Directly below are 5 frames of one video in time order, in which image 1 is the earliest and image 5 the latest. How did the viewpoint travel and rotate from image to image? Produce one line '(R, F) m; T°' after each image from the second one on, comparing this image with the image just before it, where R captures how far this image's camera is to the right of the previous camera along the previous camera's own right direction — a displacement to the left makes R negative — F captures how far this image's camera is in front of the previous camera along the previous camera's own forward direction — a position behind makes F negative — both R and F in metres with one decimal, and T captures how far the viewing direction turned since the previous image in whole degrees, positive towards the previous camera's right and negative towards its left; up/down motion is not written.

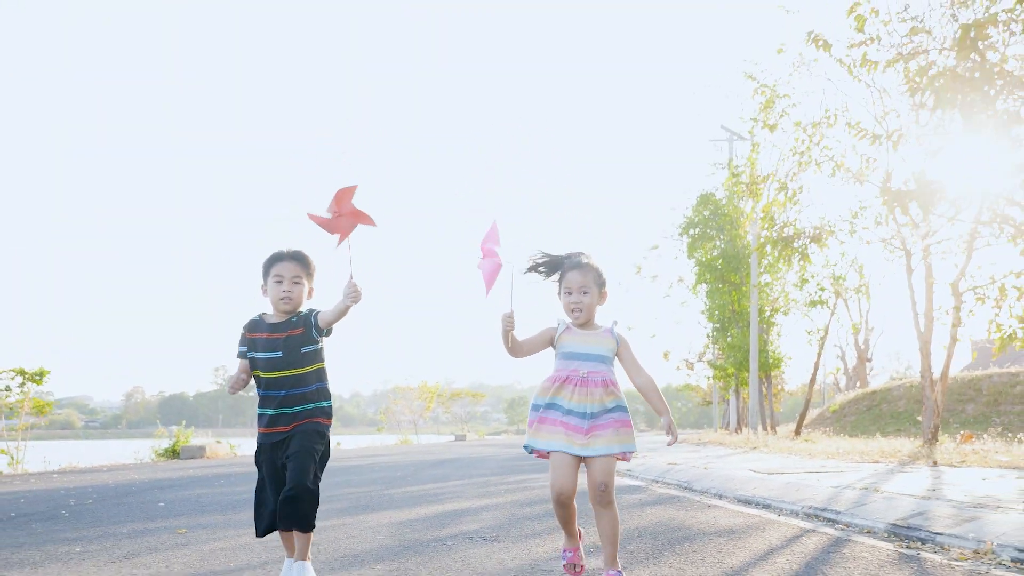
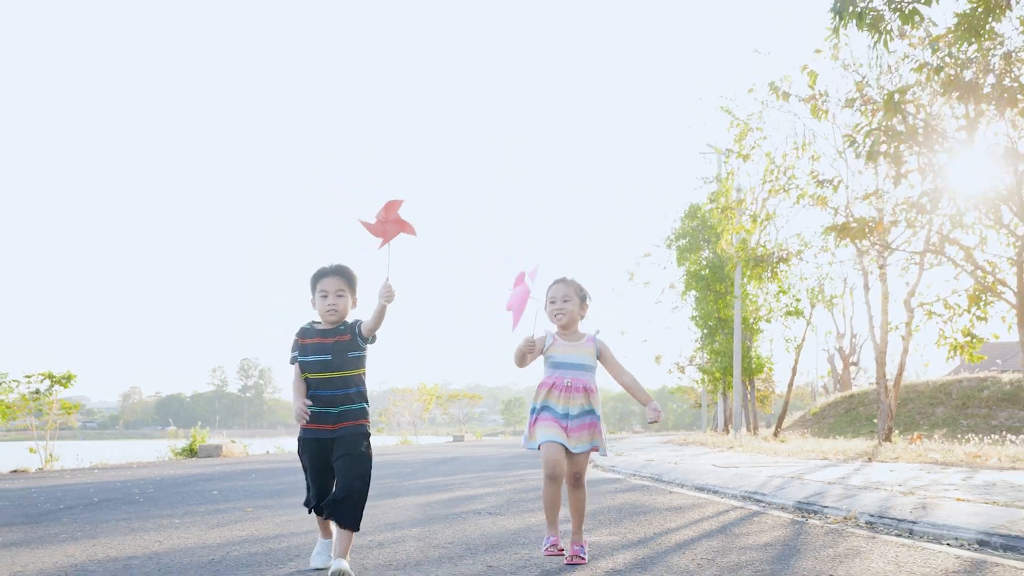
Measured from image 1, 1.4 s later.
(0.0, -1.5) m; 0°
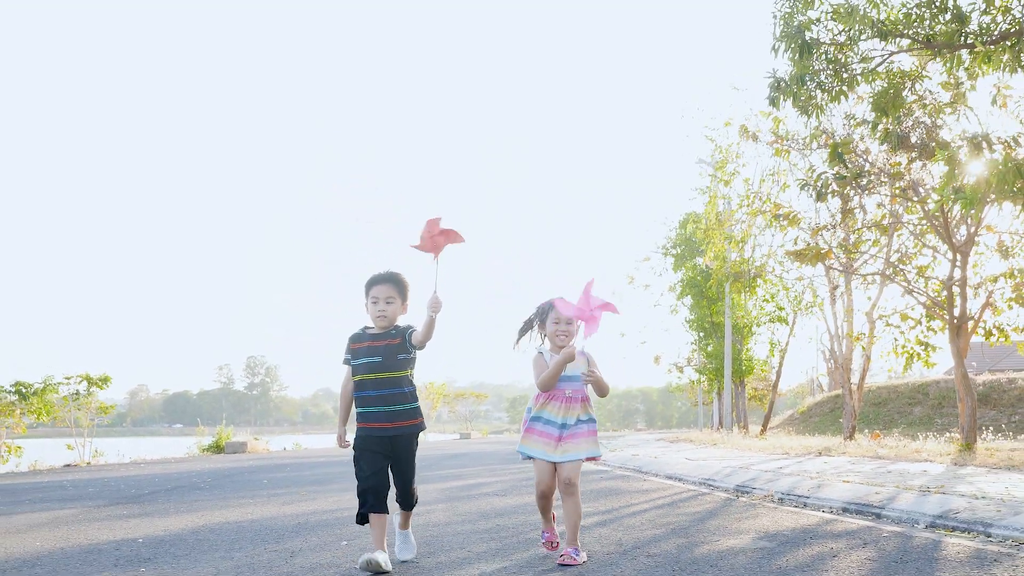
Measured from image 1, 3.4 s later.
(0.0, -1.8) m; 0°
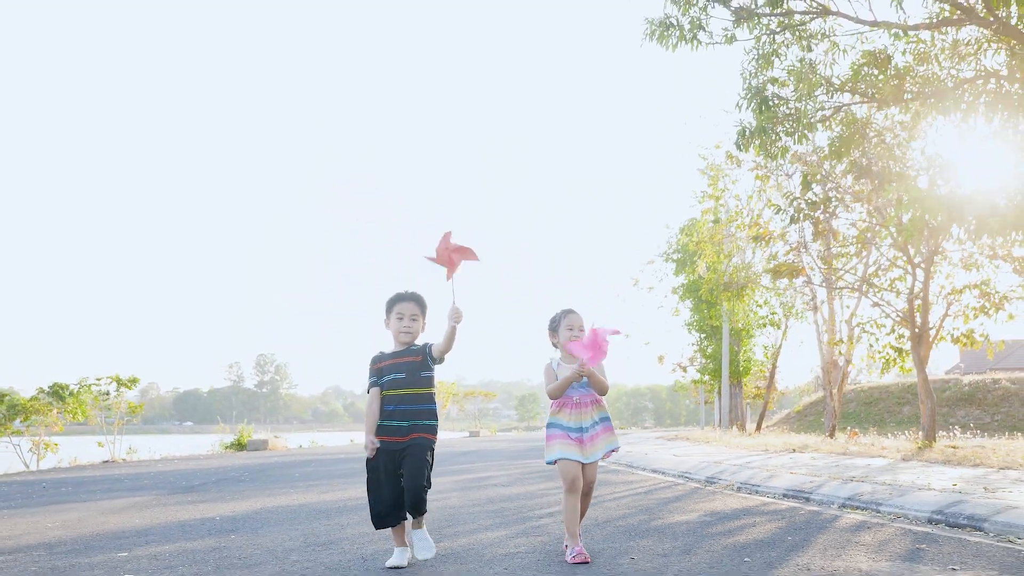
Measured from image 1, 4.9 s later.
(+0.1, -1.4) m; -1°
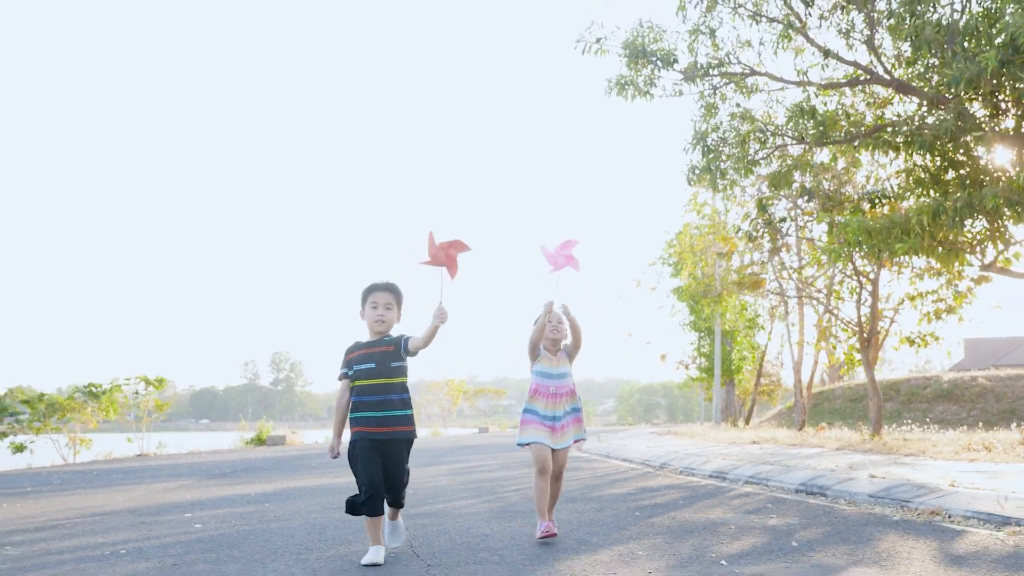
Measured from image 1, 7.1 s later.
(+0.4, -1.7) m; -1°
